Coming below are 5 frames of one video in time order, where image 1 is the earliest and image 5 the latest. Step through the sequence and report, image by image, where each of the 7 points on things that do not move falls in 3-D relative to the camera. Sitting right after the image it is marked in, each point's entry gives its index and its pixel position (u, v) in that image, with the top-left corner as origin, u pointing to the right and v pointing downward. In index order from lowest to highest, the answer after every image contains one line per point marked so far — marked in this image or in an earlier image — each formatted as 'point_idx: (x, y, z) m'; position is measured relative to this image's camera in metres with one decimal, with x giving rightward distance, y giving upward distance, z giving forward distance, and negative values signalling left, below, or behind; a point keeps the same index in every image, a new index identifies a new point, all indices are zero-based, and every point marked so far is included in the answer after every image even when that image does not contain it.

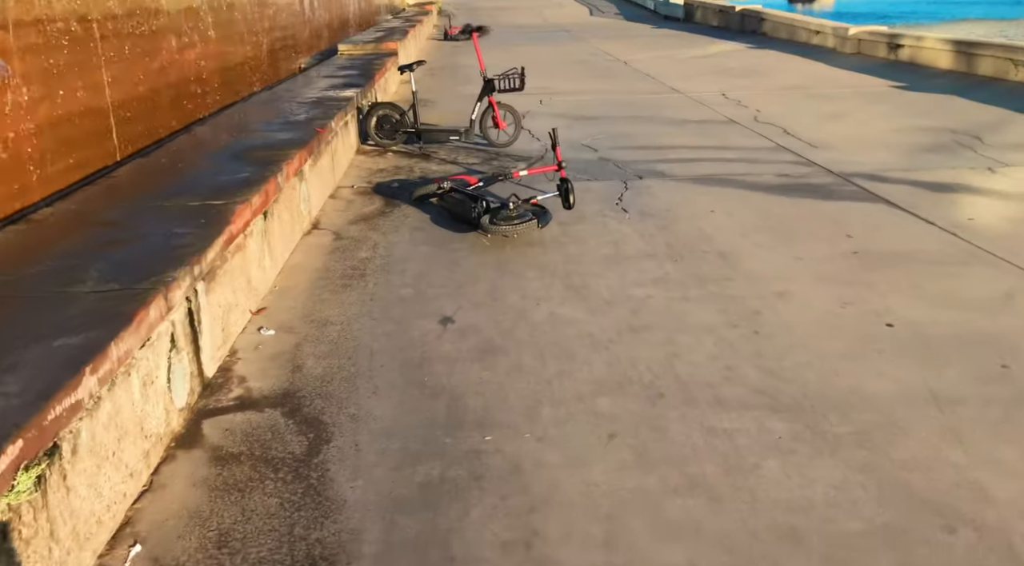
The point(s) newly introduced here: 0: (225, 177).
0: (-1.6, +0.6, +4.2) m
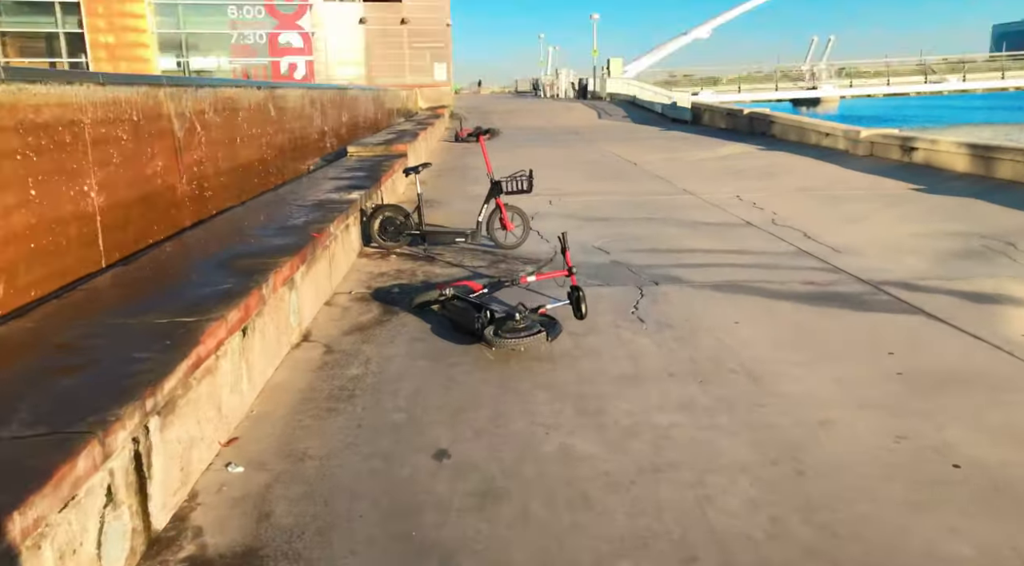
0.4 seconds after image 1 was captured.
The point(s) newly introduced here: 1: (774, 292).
0: (-1.6, 0.0, +3.9) m
1: (+2.0, -0.1, +5.6) m
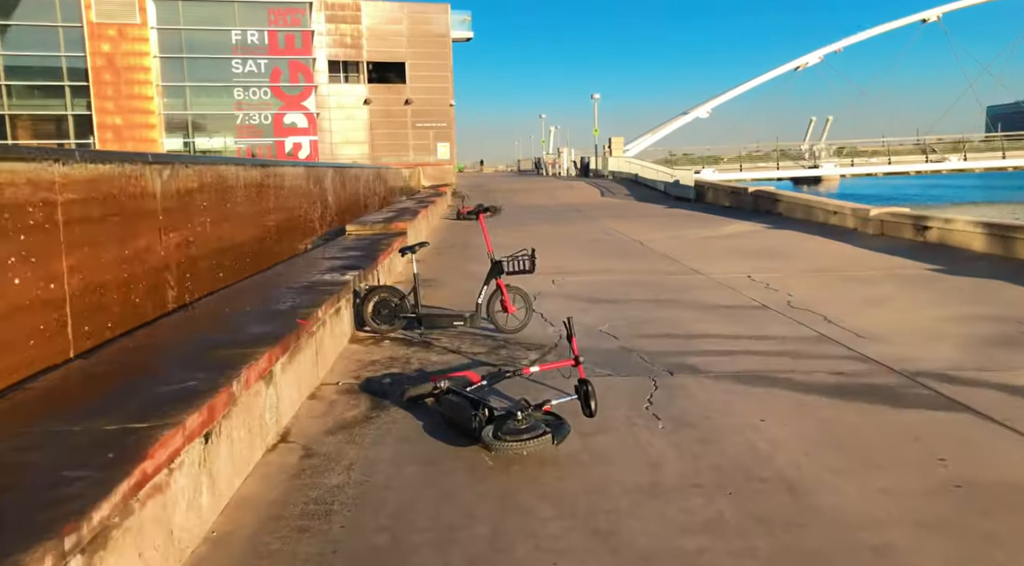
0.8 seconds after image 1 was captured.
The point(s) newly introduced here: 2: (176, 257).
0: (-1.6, -0.5, +3.4) m
1: (+2.0, -0.7, +5.2) m
2: (-3.0, +0.2, +6.6) m
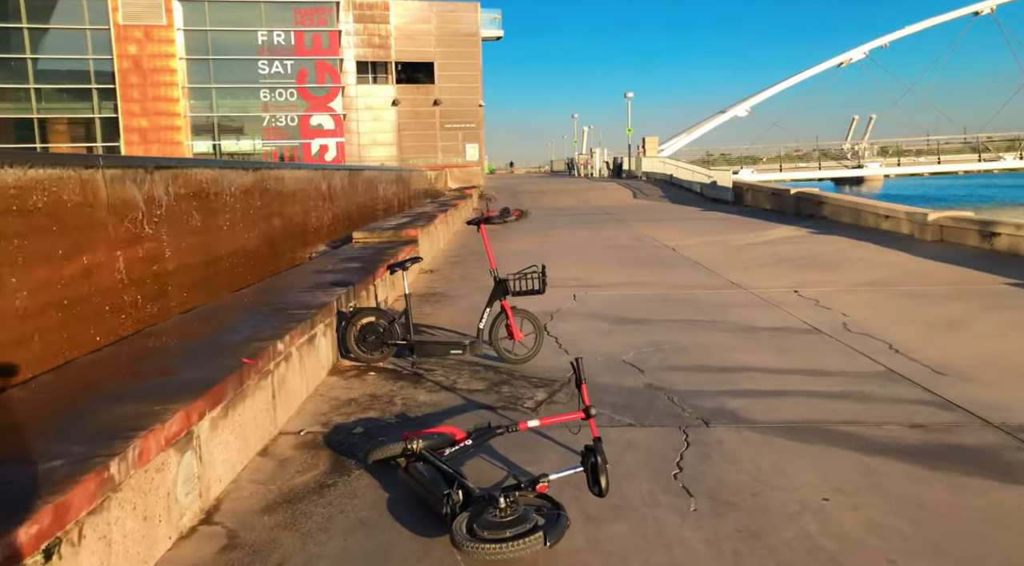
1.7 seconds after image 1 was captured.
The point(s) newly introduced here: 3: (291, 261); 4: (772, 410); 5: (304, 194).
0: (-1.7, -0.6, +2.5) m
1: (+2.0, -0.9, +4.1) m
2: (-2.9, +0.1, +5.8) m
3: (-2.9, +0.3, +9.9) m
4: (+1.6, -0.8, +4.6) m
5: (-3.0, +1.3, +10.6) m
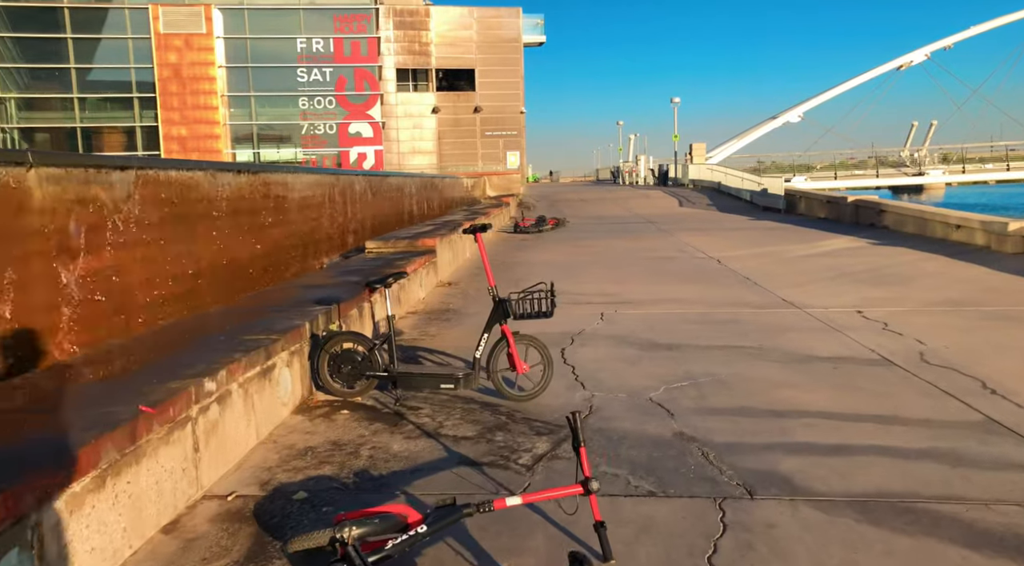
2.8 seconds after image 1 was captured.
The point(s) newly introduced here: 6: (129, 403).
0: (-1.9, -0.7, +1.7) m
1: (+1.9, -1.0, +3.0) m
2: (-2.9, 0.0, +5.0) m
3: (-2.7, +0.1, +9.1) m
4: (+1.6, -0.9, +3.6) m
5: (-2.6, +1.1, +9.9) m
6: (-1.6, -0.5, +3.2) m
